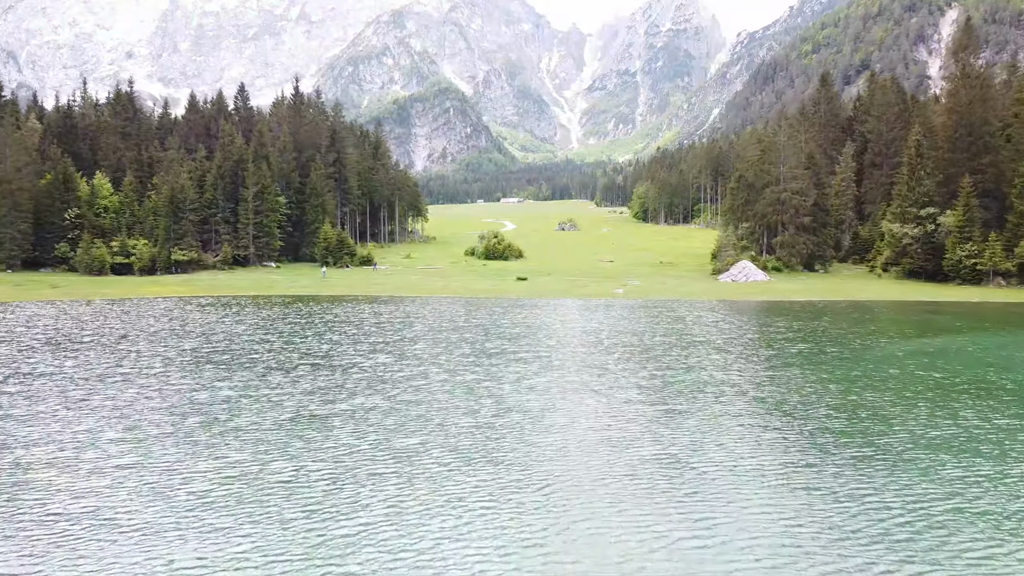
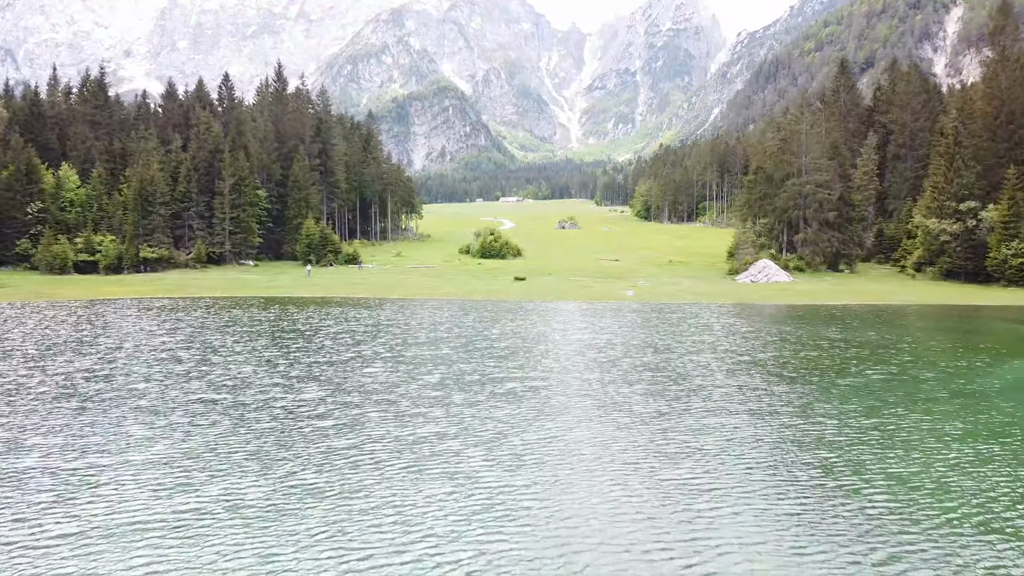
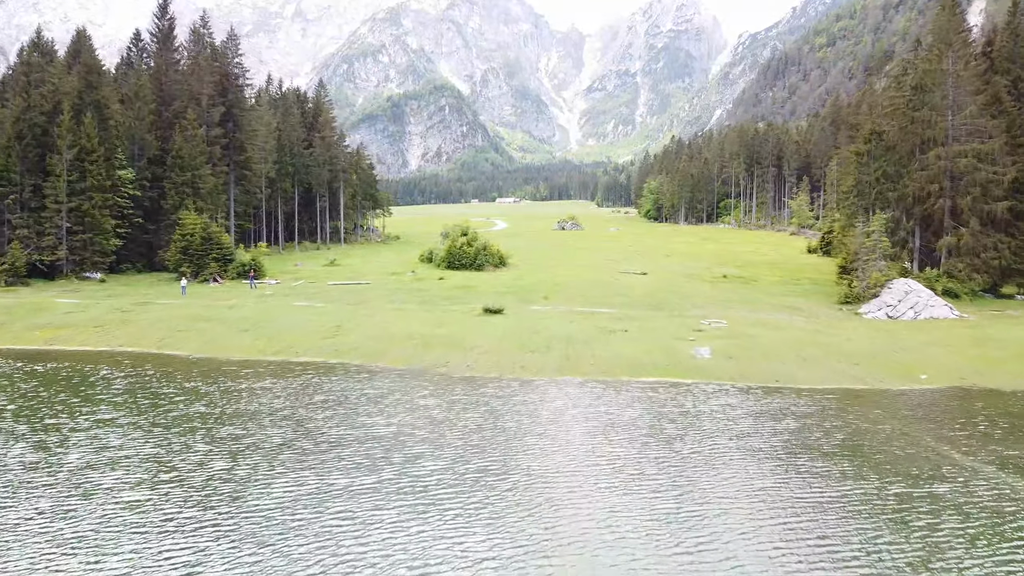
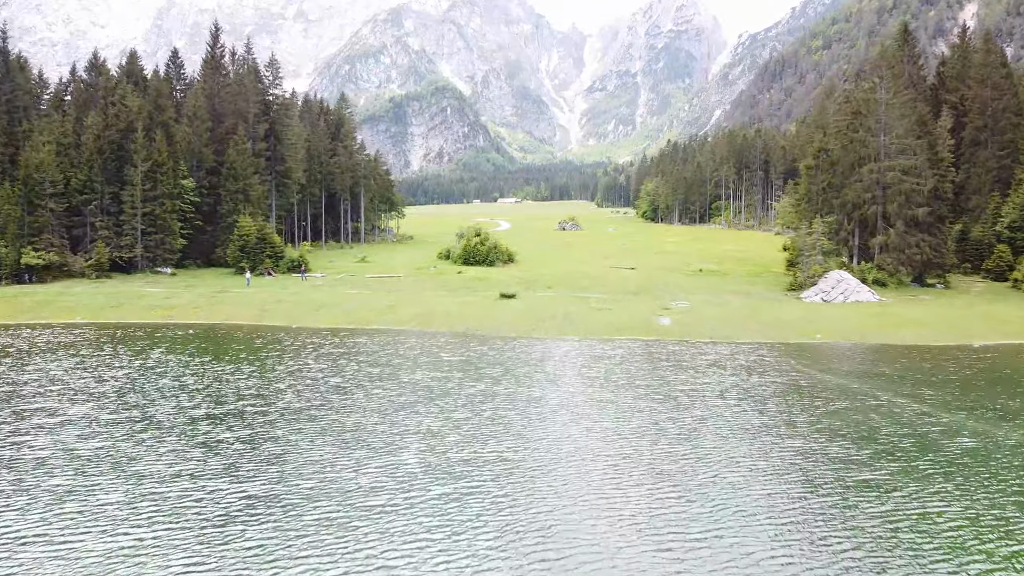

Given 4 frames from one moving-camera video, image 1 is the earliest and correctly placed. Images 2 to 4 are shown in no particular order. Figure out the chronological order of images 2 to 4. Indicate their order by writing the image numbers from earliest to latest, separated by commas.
2, 4, 3
